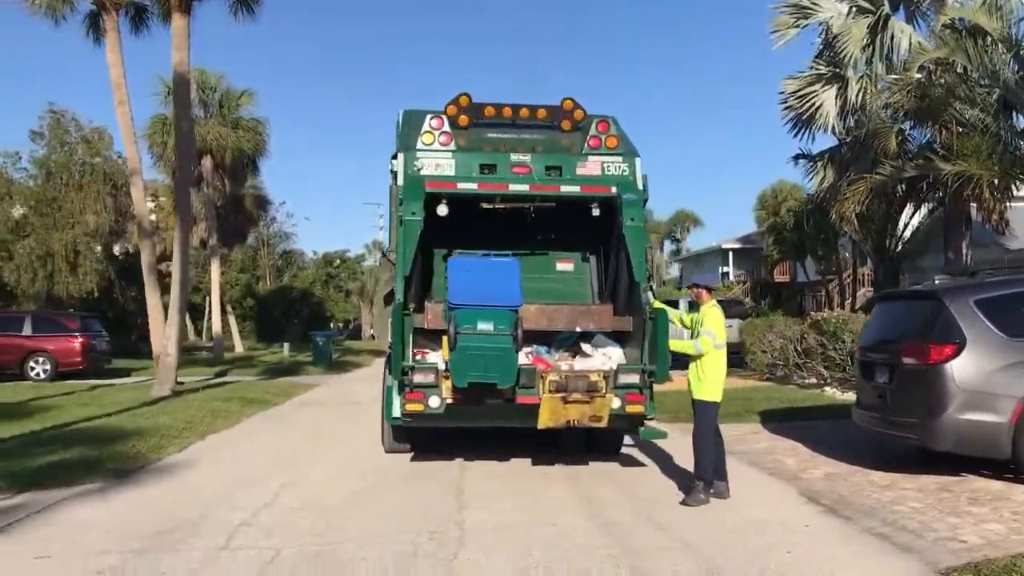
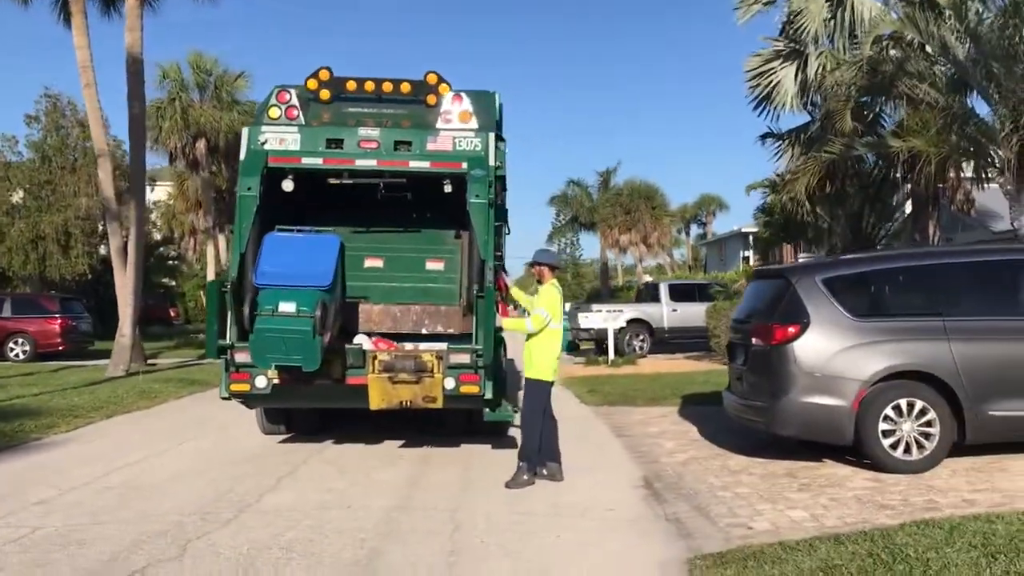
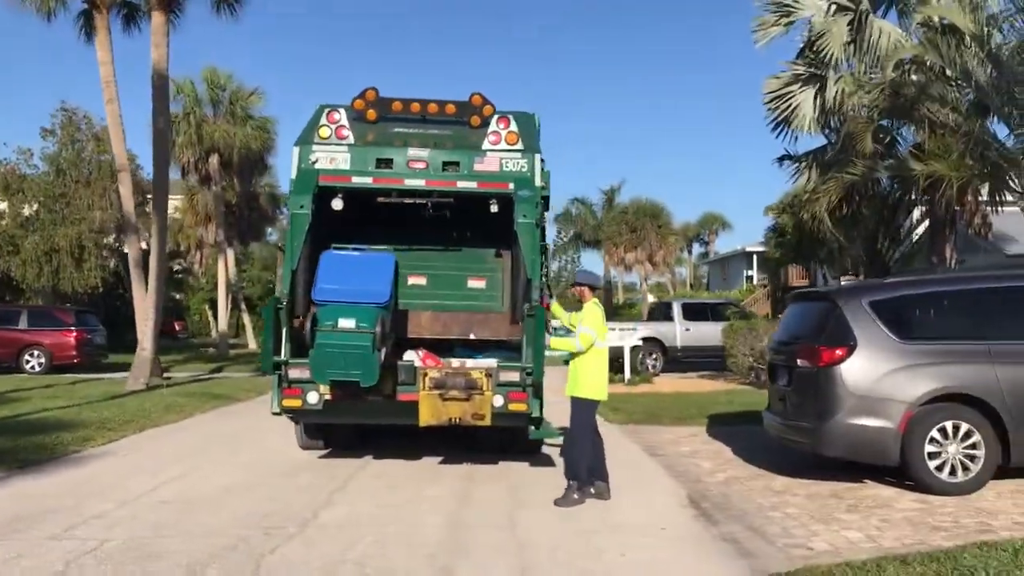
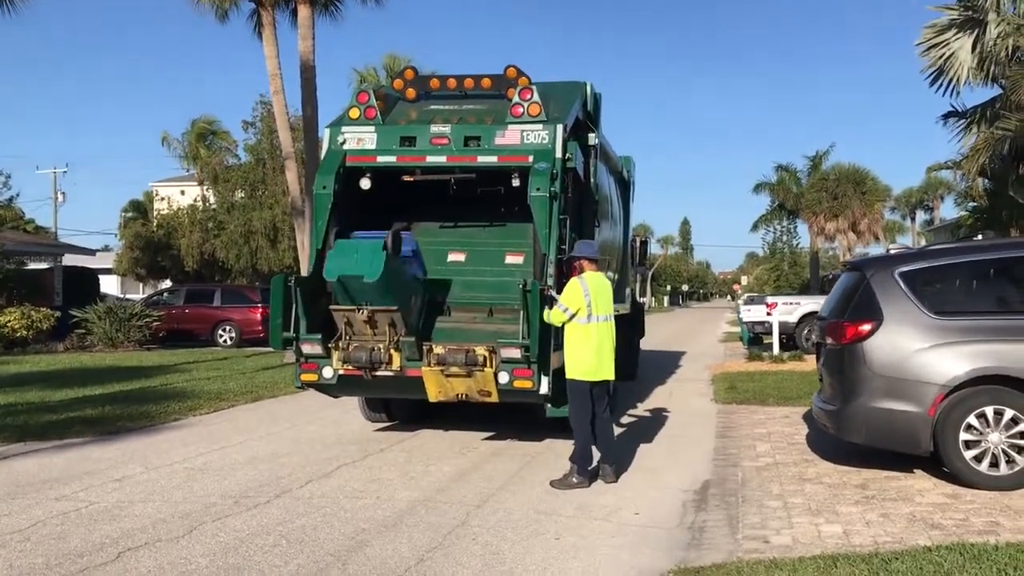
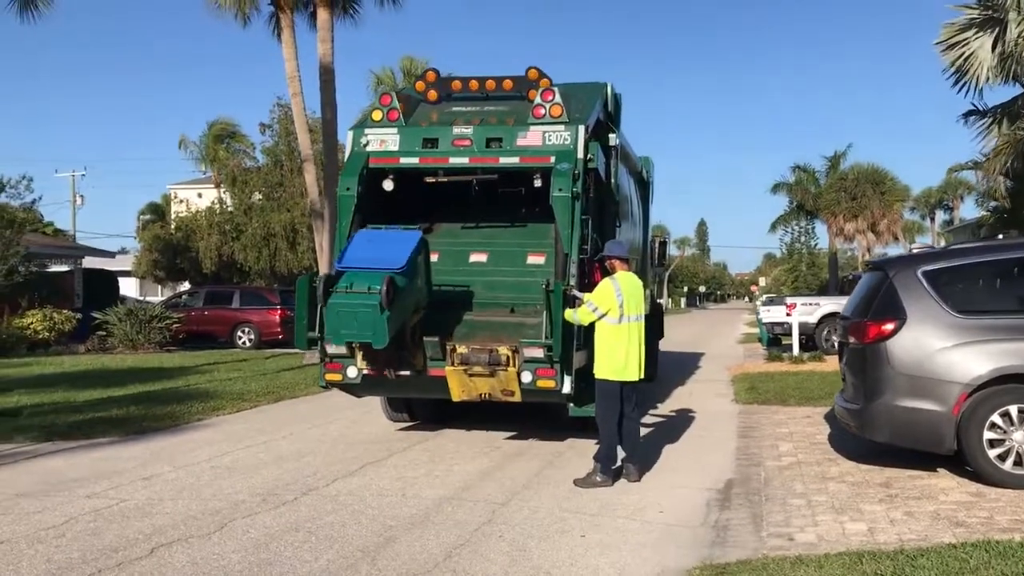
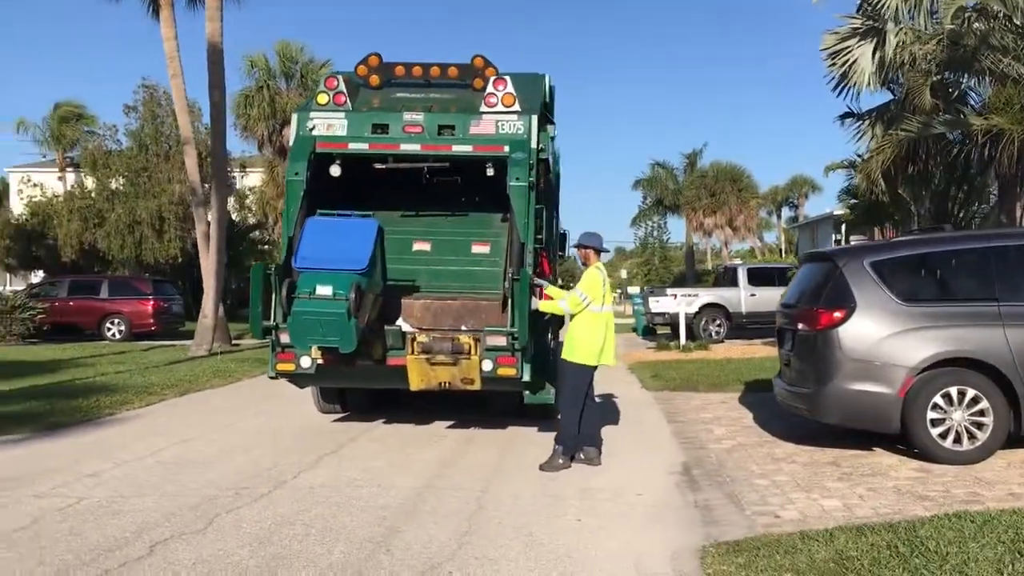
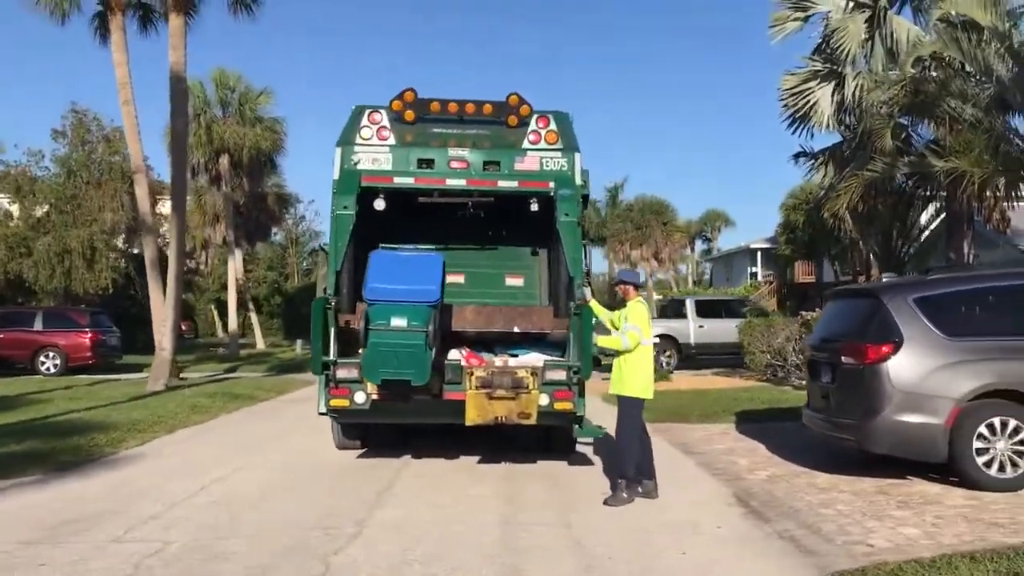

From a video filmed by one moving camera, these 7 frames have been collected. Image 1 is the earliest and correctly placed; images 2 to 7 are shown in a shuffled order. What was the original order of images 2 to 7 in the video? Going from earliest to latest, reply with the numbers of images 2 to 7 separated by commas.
7, 3, 2, 6, 5, 4
